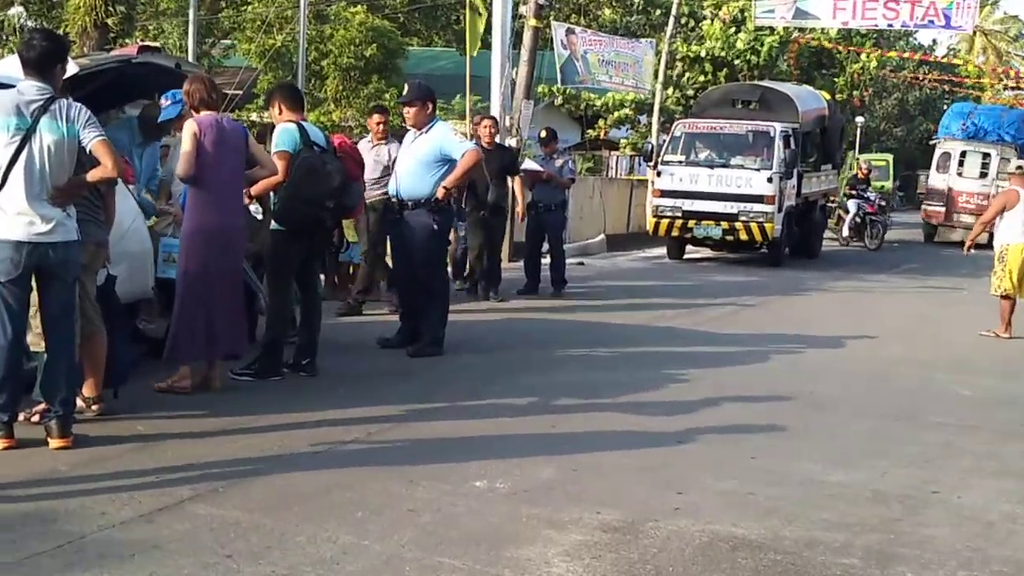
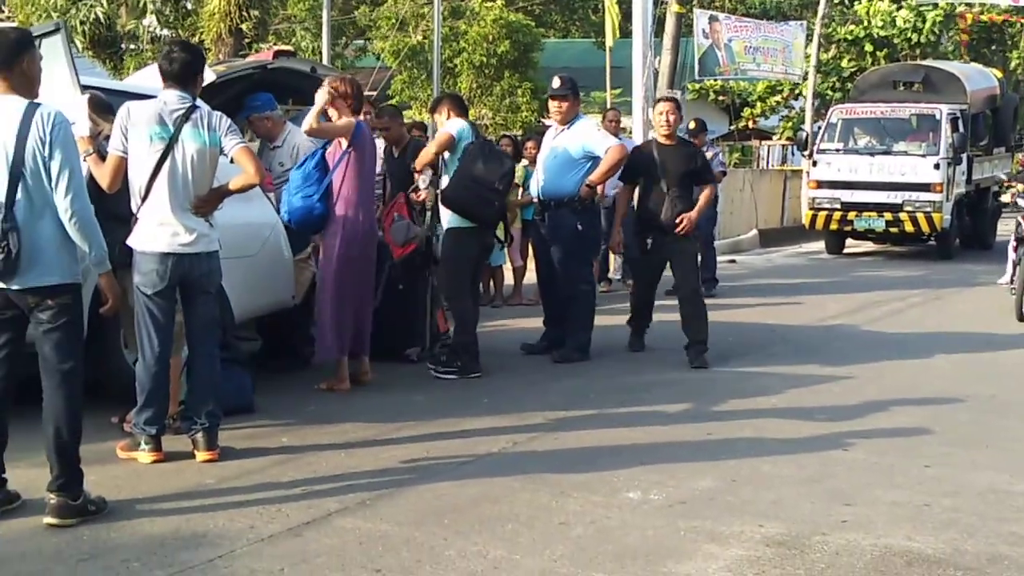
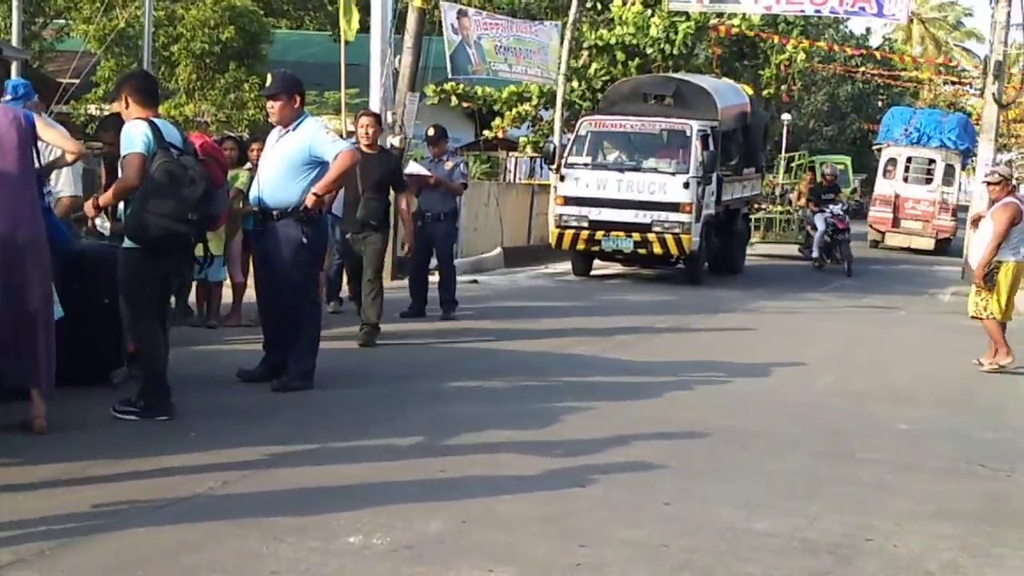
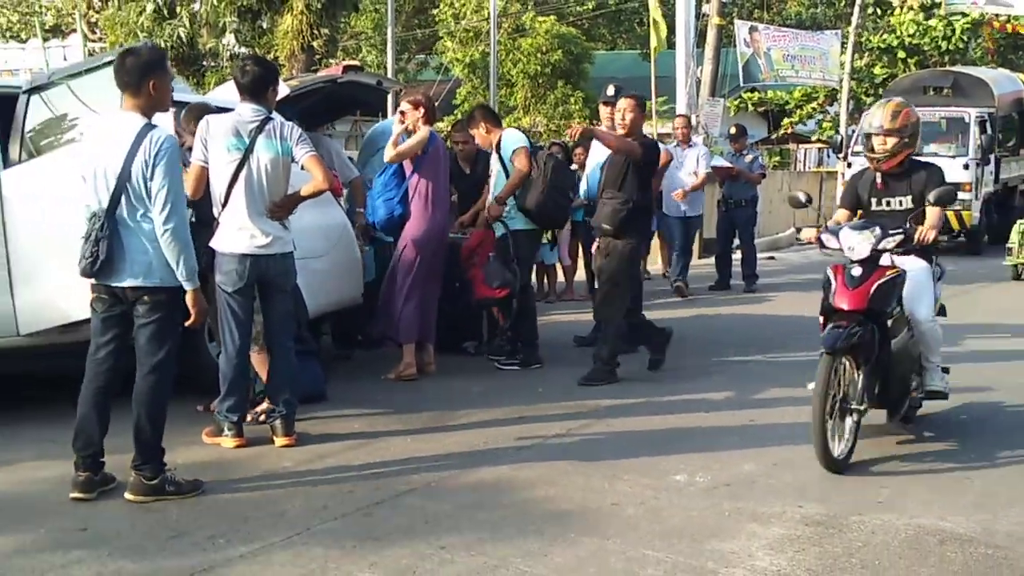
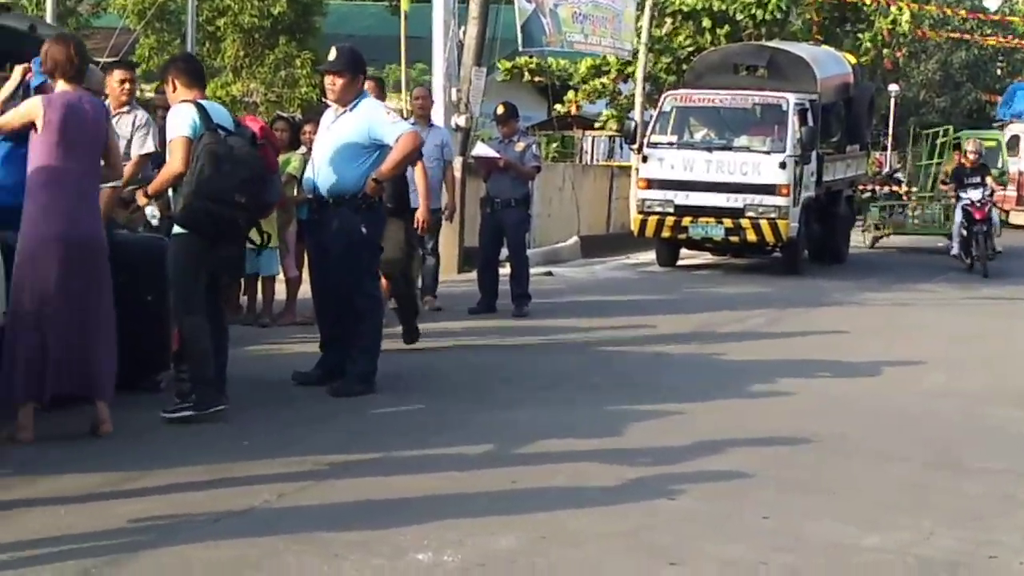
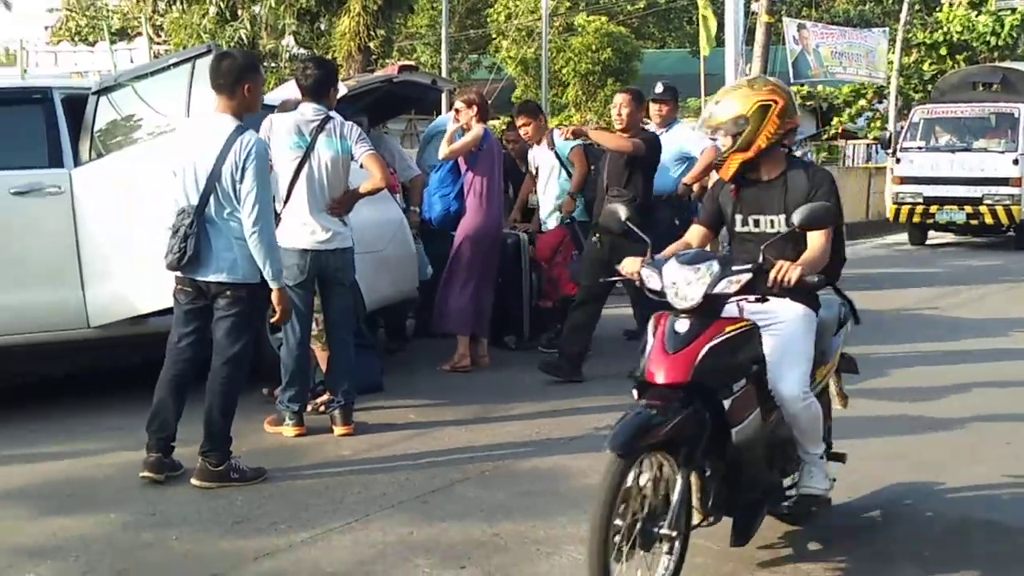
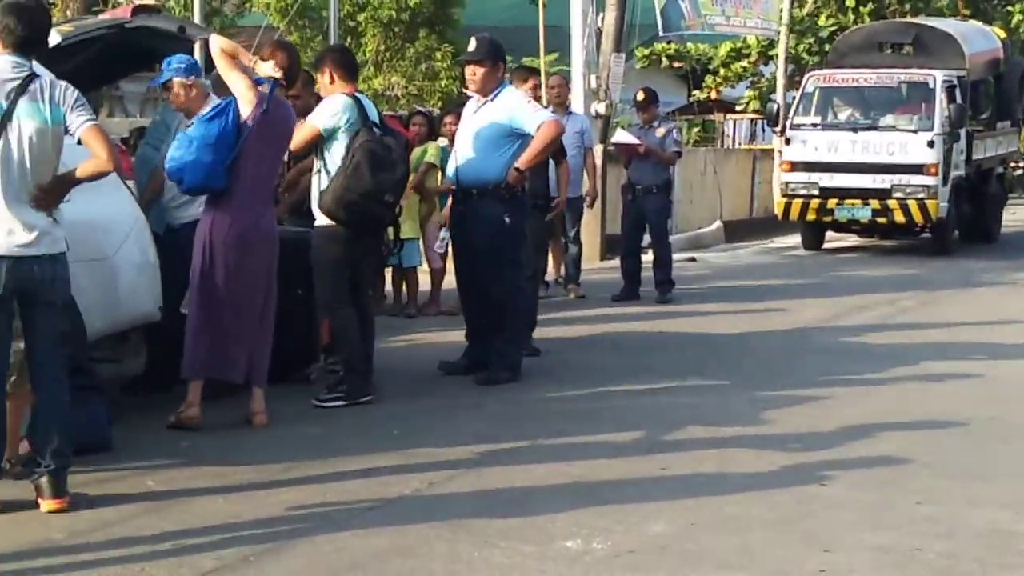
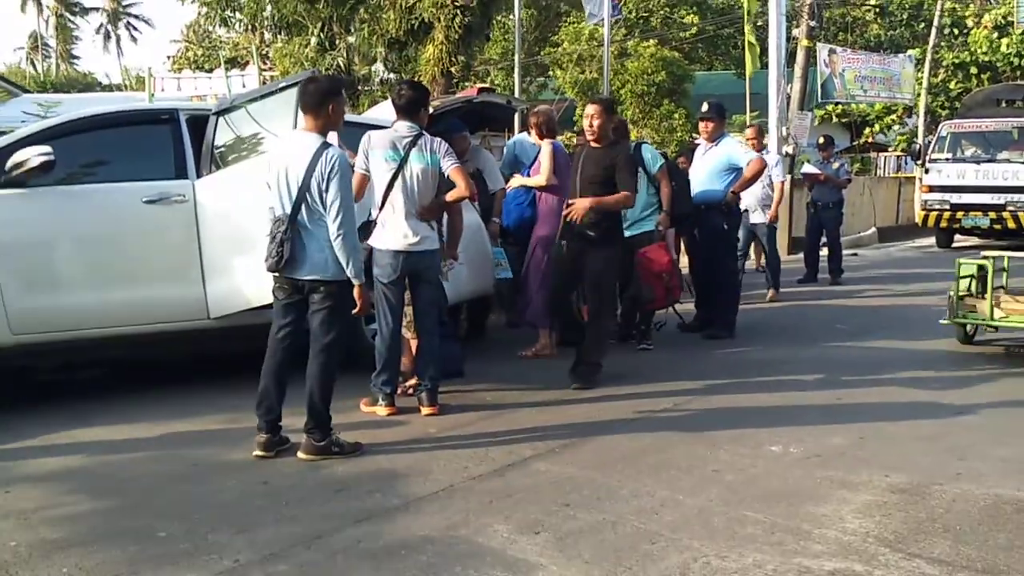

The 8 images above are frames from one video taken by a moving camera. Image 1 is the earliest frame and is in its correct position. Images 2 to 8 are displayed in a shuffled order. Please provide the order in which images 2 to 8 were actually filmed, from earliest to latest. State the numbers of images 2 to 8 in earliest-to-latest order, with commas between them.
3, 5, 7, 2, 4, 6, 8
